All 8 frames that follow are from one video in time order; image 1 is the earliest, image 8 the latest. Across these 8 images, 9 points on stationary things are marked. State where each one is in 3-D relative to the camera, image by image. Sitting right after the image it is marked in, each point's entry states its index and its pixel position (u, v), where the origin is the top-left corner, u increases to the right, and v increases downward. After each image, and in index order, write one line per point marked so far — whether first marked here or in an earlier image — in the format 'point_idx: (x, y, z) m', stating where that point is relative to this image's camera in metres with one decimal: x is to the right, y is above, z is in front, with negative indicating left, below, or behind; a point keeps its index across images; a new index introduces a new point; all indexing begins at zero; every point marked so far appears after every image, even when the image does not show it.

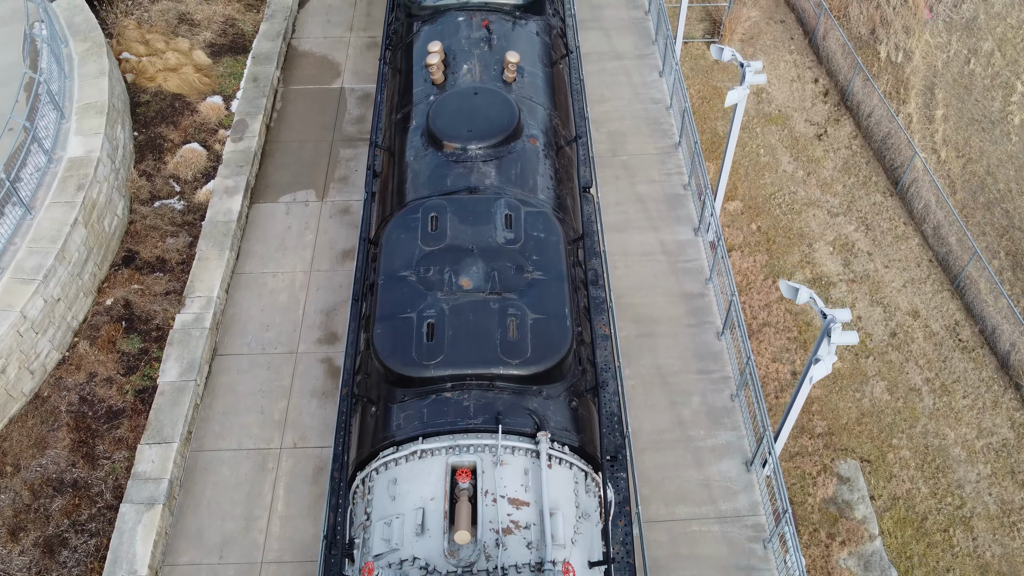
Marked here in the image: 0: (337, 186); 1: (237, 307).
0: (-4.1, +2.4, +11.7) m
1: (-5.6, -0.4, +10.3) m
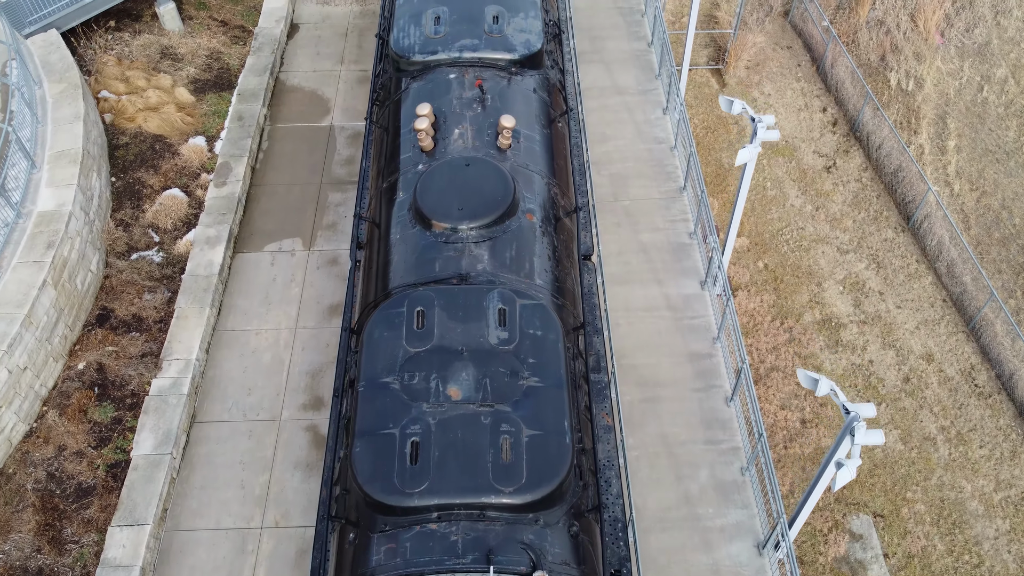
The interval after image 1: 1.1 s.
0: (-4.1, +1.2, +11.1) m
1: (-5.7, -1.6, +9.8) m
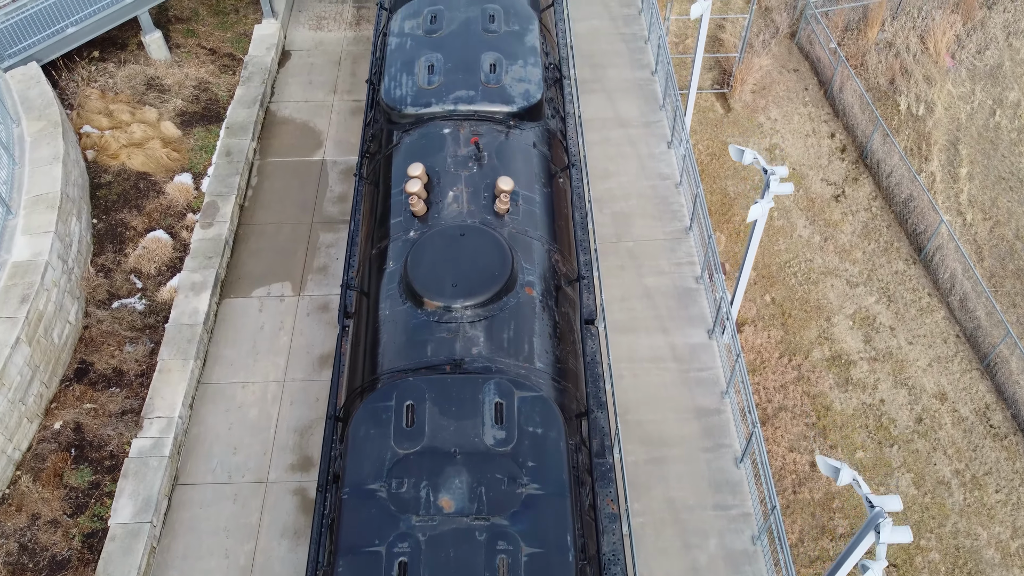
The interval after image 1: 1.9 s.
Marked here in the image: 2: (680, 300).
0: (-4.2, +0.2, +10.7) m
1: (-5.7, -2.5, +9.3) m
2: (+3.4, -0.3, +10.3) m
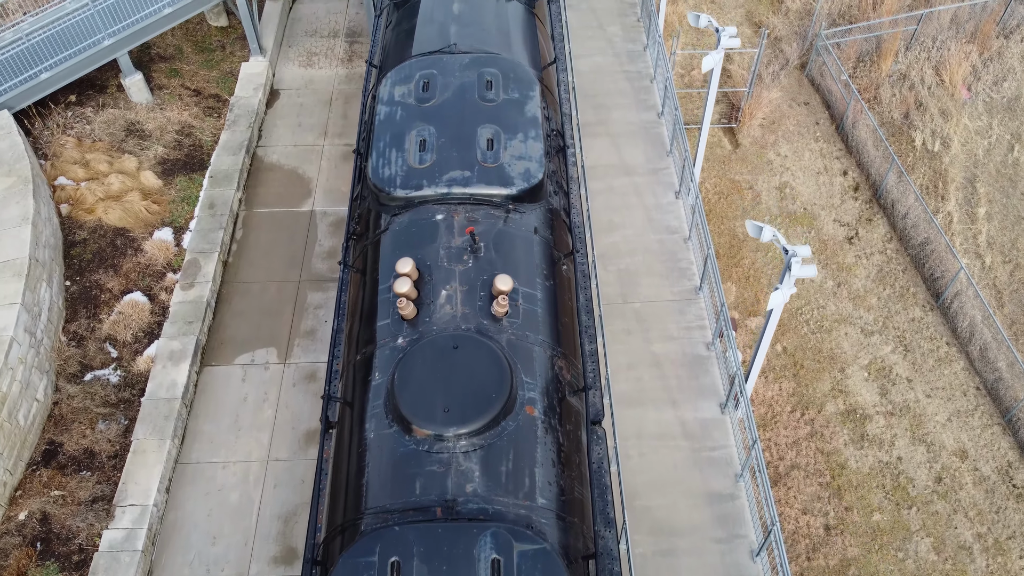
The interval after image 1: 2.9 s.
0: (-4.2, -1.1, +10.1) m
1: (-5.7, -3.9, +8.7) m
2: (+3.4, -1.6, +9.7) m
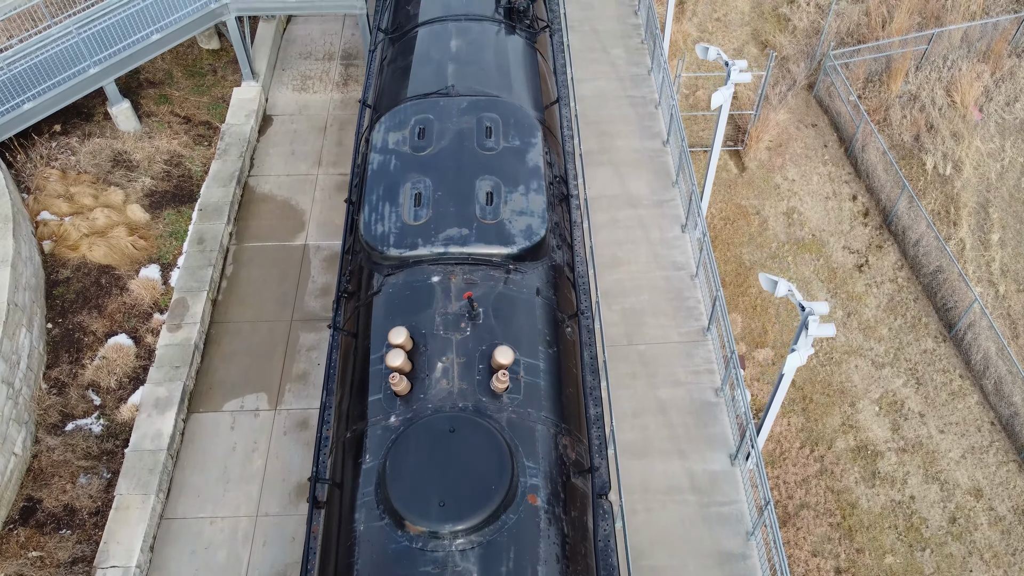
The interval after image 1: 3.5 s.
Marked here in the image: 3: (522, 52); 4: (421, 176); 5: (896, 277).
0: (-4.2, -1.9, +9.7) m
1: (-5.7, -4.7, +8.3) m
2: (+3.4, -2.4, +9.3) m
3: (+0.2, +3.9, +8.4) m
4: (-1.2, +1.5, +6.7) m
5: (+10.7, +0.3, +14.0) m
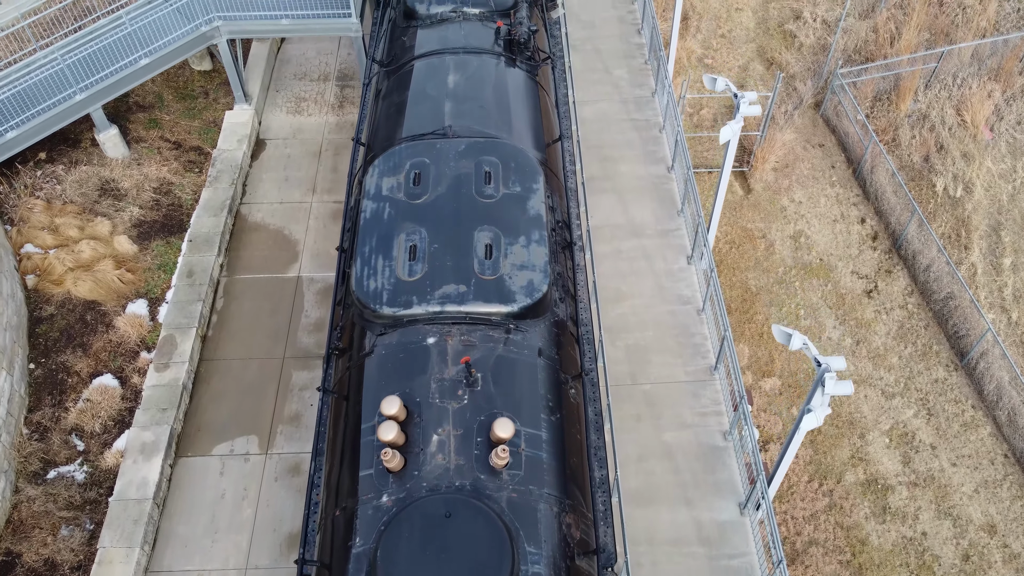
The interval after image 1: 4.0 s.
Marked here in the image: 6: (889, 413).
0: (-4.2, -2.6, +9.3) m
1: (-5.7, -5.4, +7.9) m
2: (+3.4, -3.1, +8.9) m
3: (+0.2, +3.2, +8.0) m
4: (-1.2, +0.8, +6.4) m
5: (+10.7, -0.4, +13.6) m
6: (+9.5, -3.2, +12.7) m
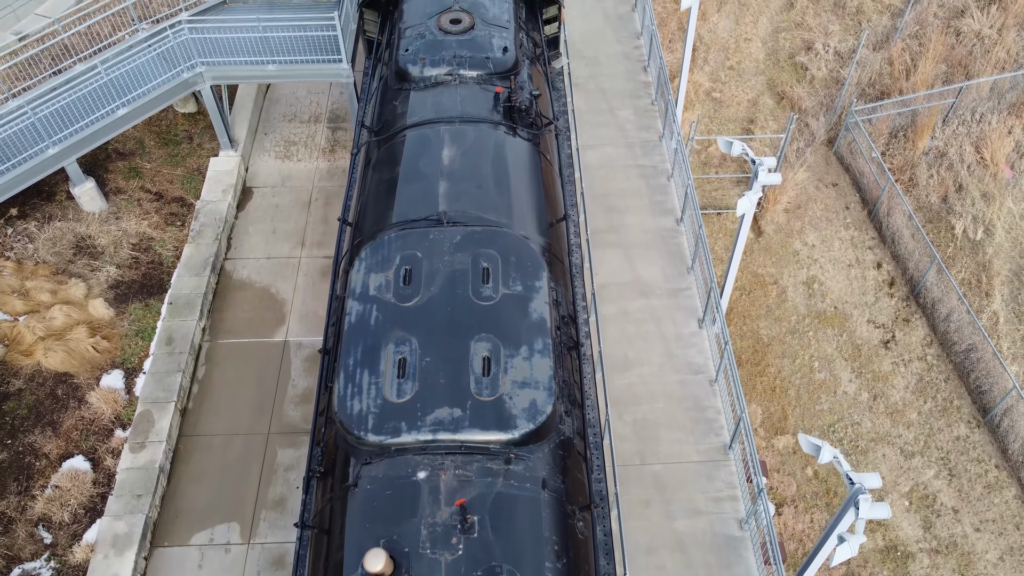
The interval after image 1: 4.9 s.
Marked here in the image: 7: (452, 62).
0: (-4.1, -3.9, +8.7) m
1: (-5.7, -6.7, +7.3) m
2: (+3.4, -4.4, +8.3) m
3: (+0.2, +1.9, +7.4) m
4: (-1.2, -0.5, +5.7) m
5: (+10.7, -1.7, +13.0) m
6: (+9.5, -4.5, +12.1) m
7: (-0.9, +3.5, +7.8) m
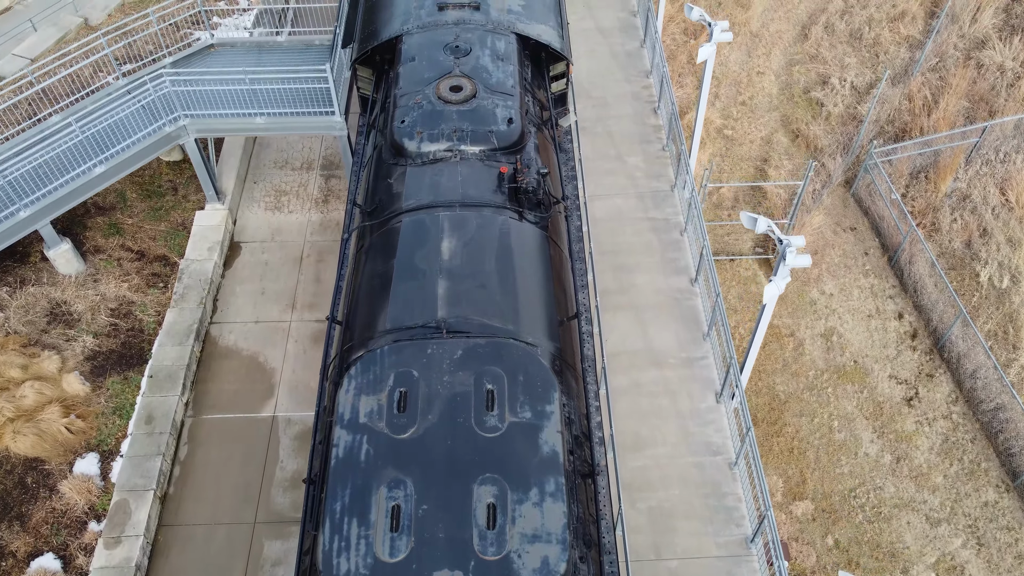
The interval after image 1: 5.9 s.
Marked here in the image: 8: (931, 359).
0: (-4.1, -5.3, +8.0) m
1: (-5.6, -8.0, +6.7) m
2: (+3.5, -5.7, +7.7) m
3: (+0.3, +0.6, +6.7) m
4: (-1.1, -1.9, +5.1) m
5: (+10.8, -3.1, +12.4) m
6: (+9.6, -5.8, +11.4) m
7: (-0.9, +2.2, +7.1) m
8: (+10.7, -1.8, +12.8) m
